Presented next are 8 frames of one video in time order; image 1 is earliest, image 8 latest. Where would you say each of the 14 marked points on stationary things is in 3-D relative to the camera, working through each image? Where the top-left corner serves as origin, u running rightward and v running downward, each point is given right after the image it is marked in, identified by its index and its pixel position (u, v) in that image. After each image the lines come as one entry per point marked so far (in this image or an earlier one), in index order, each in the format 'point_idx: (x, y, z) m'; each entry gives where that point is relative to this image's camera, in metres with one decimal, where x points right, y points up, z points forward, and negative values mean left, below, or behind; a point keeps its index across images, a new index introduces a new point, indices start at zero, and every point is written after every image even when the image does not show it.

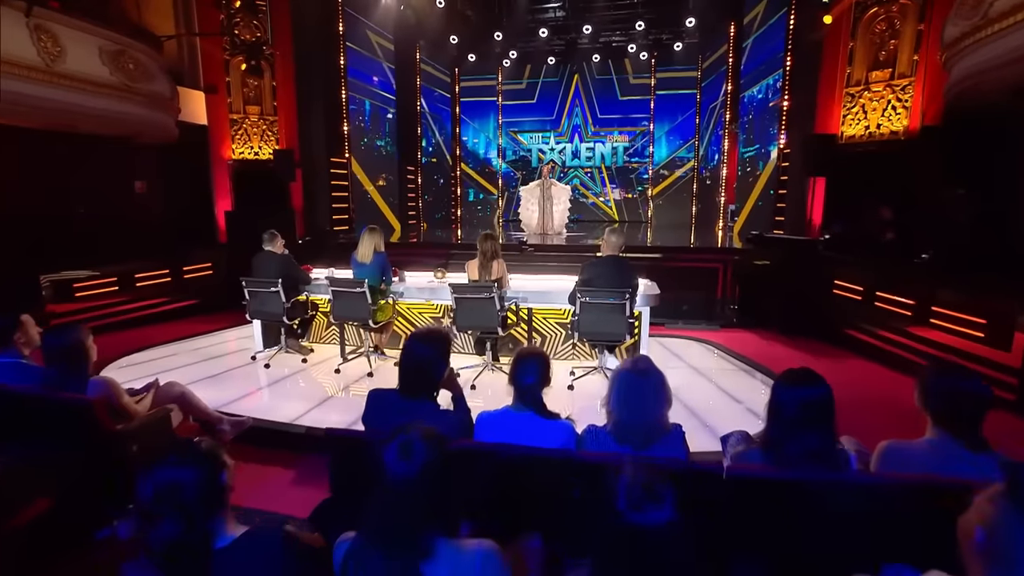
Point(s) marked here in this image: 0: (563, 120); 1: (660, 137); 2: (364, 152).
0: (+0.6, +2.6, +12.4) m
1: (+2.1, +2.3, +11.9) m
2: (-1.7, +1.7, +9.5) m
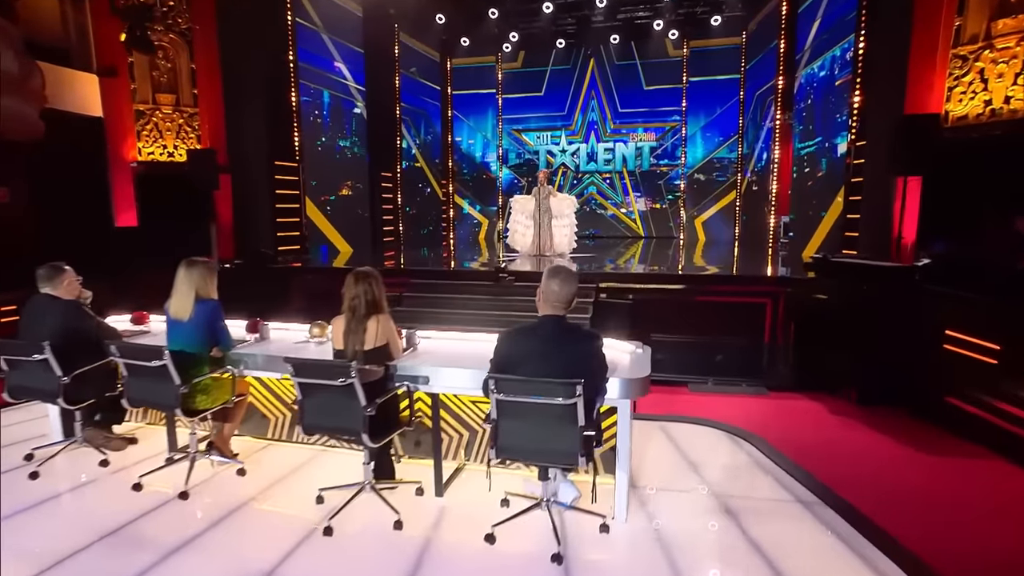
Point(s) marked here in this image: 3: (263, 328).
0: (+0.7, +2.3, +10.4) m
1: (+2.2, +1.9, +9.7) m
2: (-1.8, +1.3, +7.6) m
3: (-1.2, -0.2, +4.0) m
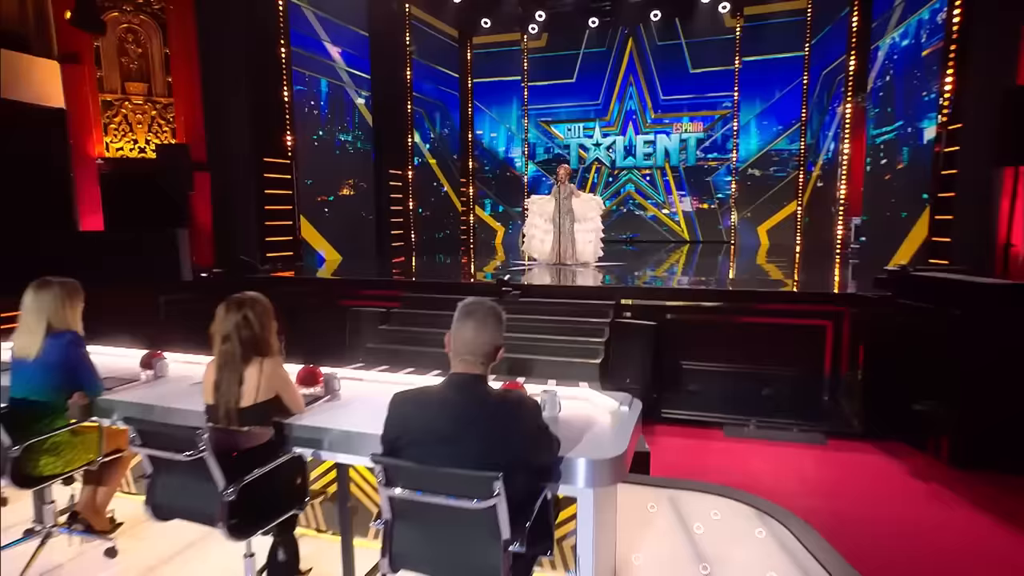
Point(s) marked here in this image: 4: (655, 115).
0: (+1.1, +2.1, +9.3) m
1: (+2.5, +1.8, +8.6) m
2: (-1.6, +1.2, +6.8) m
3: (-1.4, -0.3, +3.2) m
4: (+1.6, +2.0, +9.2) m
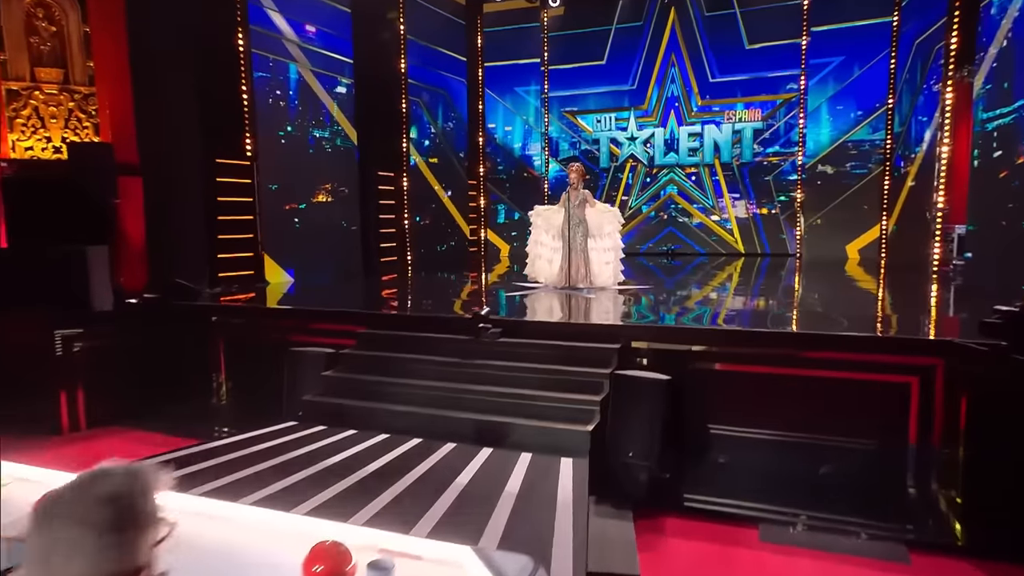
0: (+1.4, +2.0, +8.0) m
1: (+2.7, +1.6, +7.1) m
2: (-1.6, +1.1, +5.7) m
3: (-1.7, -0.5, +2.1) m
4: (+1.9, +1.8, +7.8) m
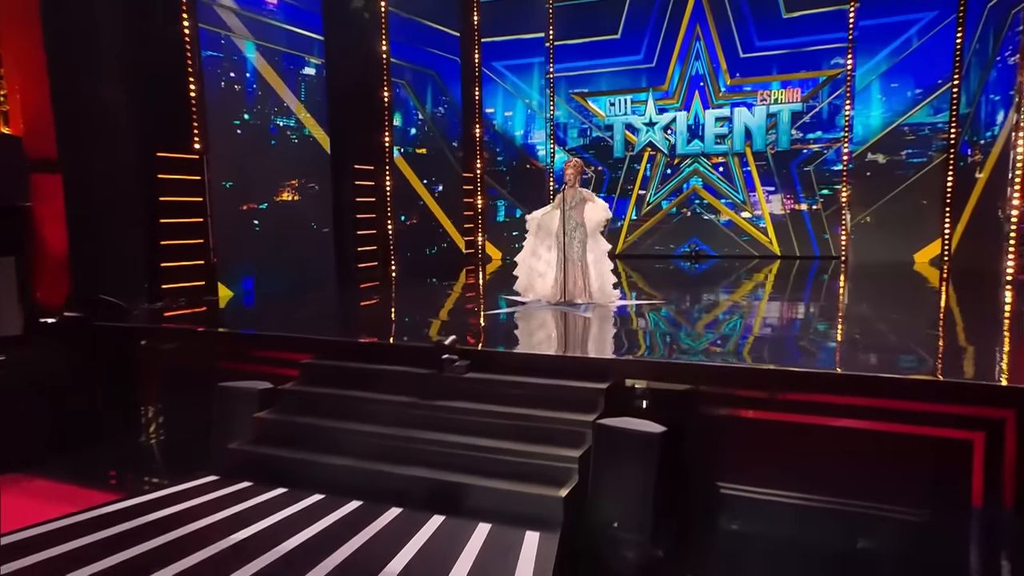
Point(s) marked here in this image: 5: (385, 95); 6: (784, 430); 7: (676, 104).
0: (+1.4, +1.9, +7.1) m
1: (+2.8, +1.5, +6.1) m
2: (-1.6, +1.0, +5.0) m
3: (-2.0, -0.6, +1.4) m
4: (+1.9, +1.8, +6.9) m
5: (-1.0, +1.4, +6.0) m
6: (+1.0, -0.6, +3.0) m
7: (+1.5, +1.6, +7.1) m
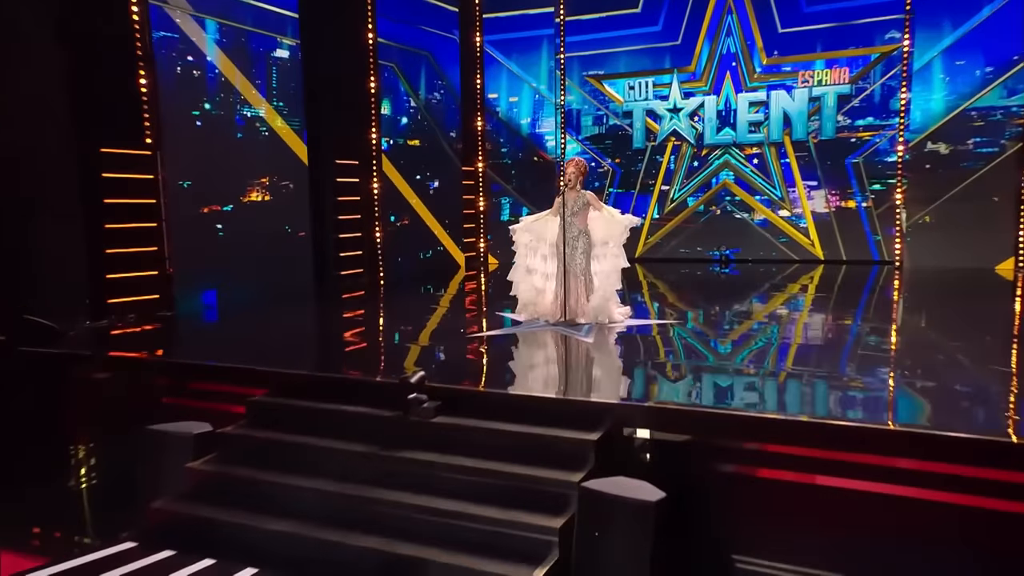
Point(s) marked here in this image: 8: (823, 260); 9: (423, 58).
0: (+1.5, +1.9, +6.3) m
1: (+2.8, +1.5, +5.3) m
2: (-1.6, +0.9, +4.4) m
3: (-2.1, -0.8, +0.8) m
4: (+2.0, +1.7, +6.1) m
5: (-0.9, +1.4, +5.3) m
6: (+0.9, -0.7, +2.3) m
7: (+1.6, +1.6, +6.4) m
8: (+2.6, +0.2, +6.6) m
9: (-0.6, +1.6, +5.8) m
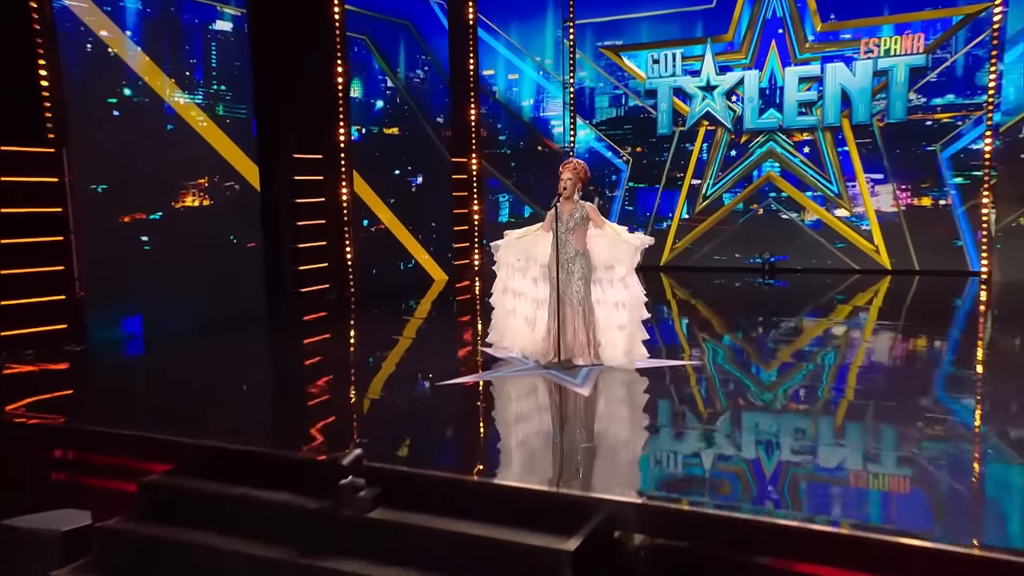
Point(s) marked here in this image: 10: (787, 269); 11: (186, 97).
0: (+1.5, +1.8, +5.3) m
1: (+2.8, +1.4, +4.3) m
2: (-1.7, +0.8, +3.6) m
3: (-2.3, -1.0, +0.1) m
4: (+2.0, +1.7, +5.1) m
5: (-0.9, +1.3, +4.5) m
6: (+0.8, -0.8, +1.5) m
7: (+1.6, +1.5, +5.4) m
8: (+2.7, +0.2, +5.6) m
9: (-0.5, +1.6, +4.9) m
10: (+2.1, +0.2, +5.9) m
11: (-1.5, +0.9, +3.7) m
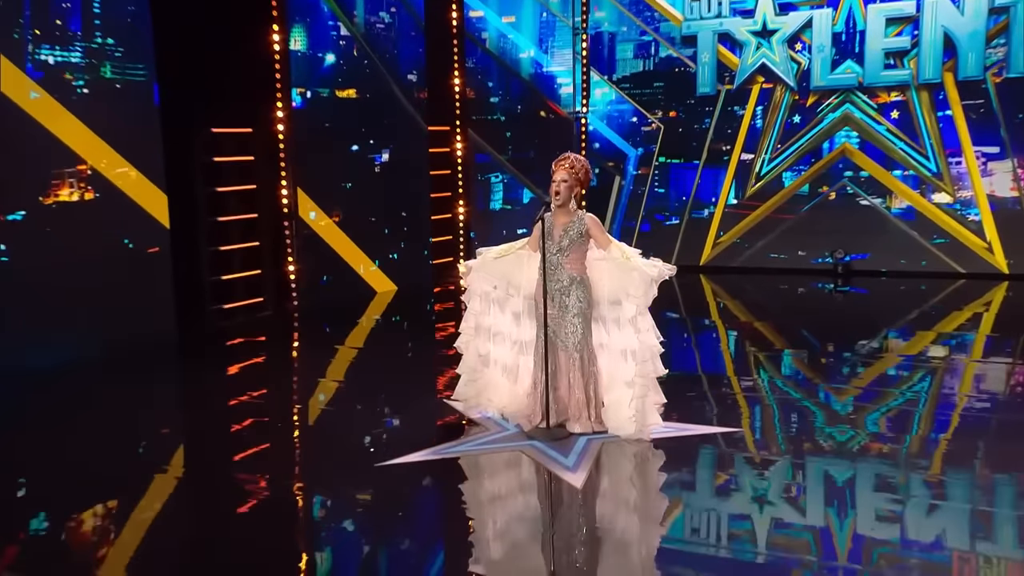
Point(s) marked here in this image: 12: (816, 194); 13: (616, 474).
0: (+1.6, +1.8, +4.2) m
1: (+2.8, +1.3, +3.1) m
2: (-1.7, +0.7, +2.6) m
3: (-2.5, -1.3, -0.7) m
4: (+2.0, +1.7, +4.0) m
5: (-0.9, +1.2, +3.5) m
6: (+0.7, -1.1, +0.5) m
7: (+1.6, +1.6, +4.3) m
8: (+2.7, +0.2, +4.5) m
9: (-0.5, +1.6, +3.8) m
10: (+2.1, +0.2, +4.8) m
11: (-1.5, +0.8, +2.8) m
12: (+1.8, +0.6, +4.7) m
13: (+0.3, -0.5, +1.8) m
